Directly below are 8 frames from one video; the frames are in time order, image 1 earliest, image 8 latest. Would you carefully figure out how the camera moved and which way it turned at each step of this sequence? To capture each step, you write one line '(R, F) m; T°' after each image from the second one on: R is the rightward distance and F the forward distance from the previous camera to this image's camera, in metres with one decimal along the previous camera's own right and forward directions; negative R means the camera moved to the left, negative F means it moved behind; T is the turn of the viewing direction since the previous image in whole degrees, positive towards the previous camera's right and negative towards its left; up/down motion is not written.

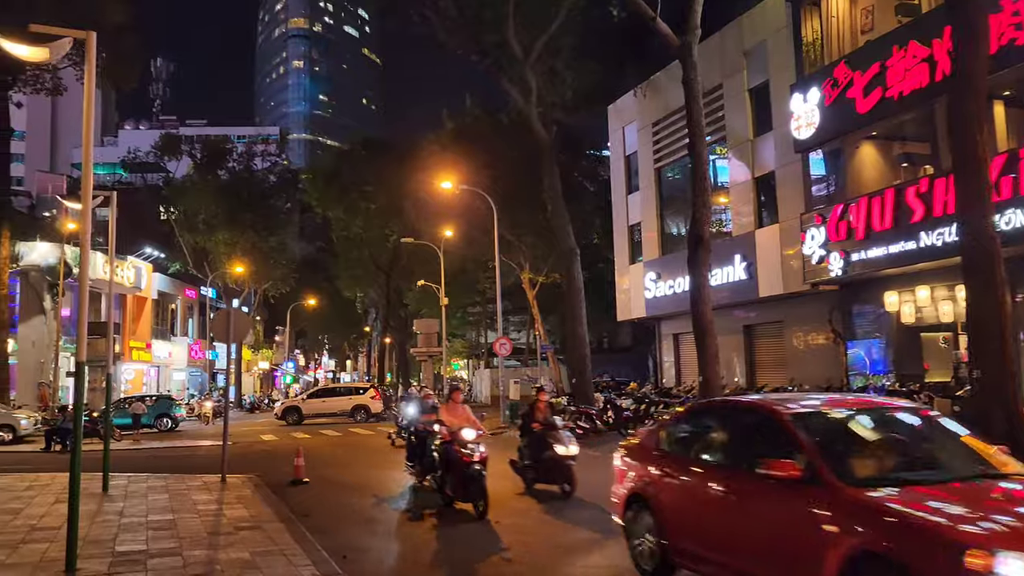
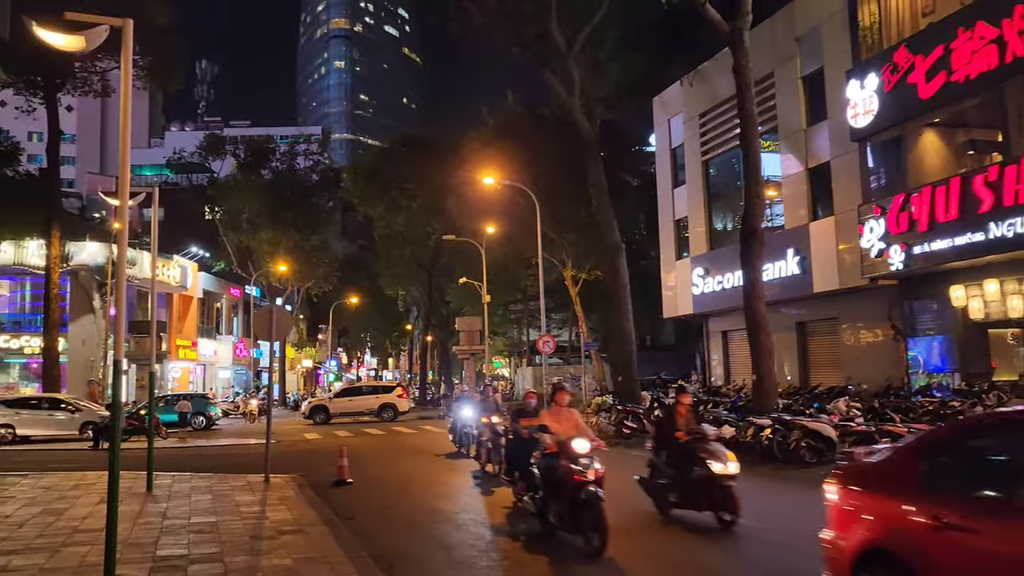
(-0.1, +0.4) m; -3°
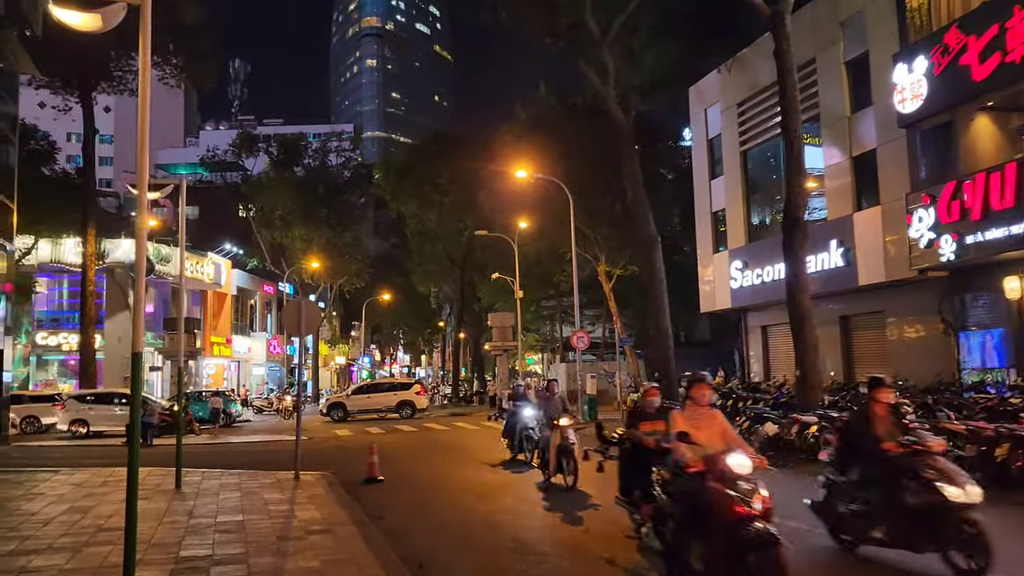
(0.0, +0.4) m; -2°
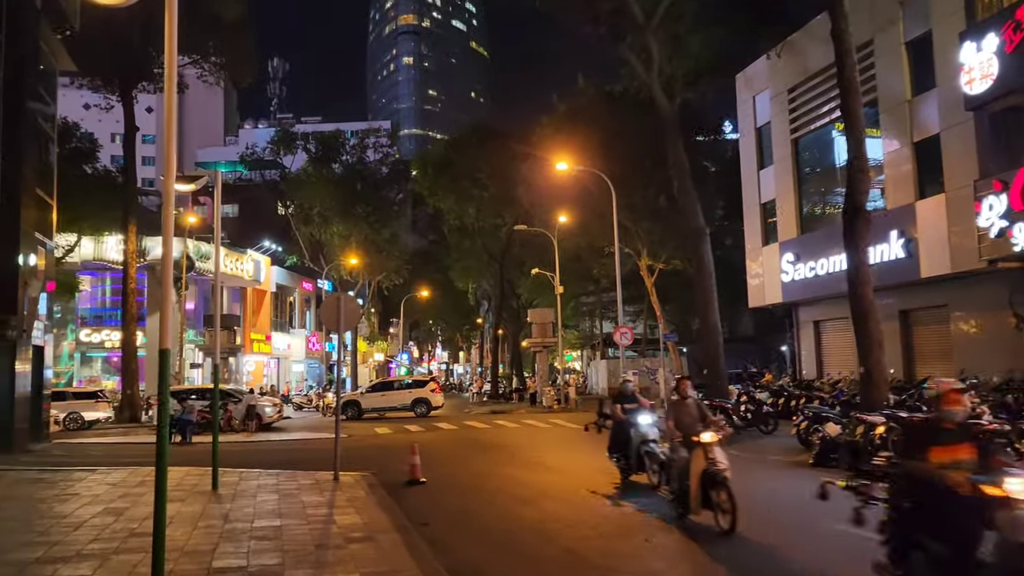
(-0.2, +0.6) m; -3°
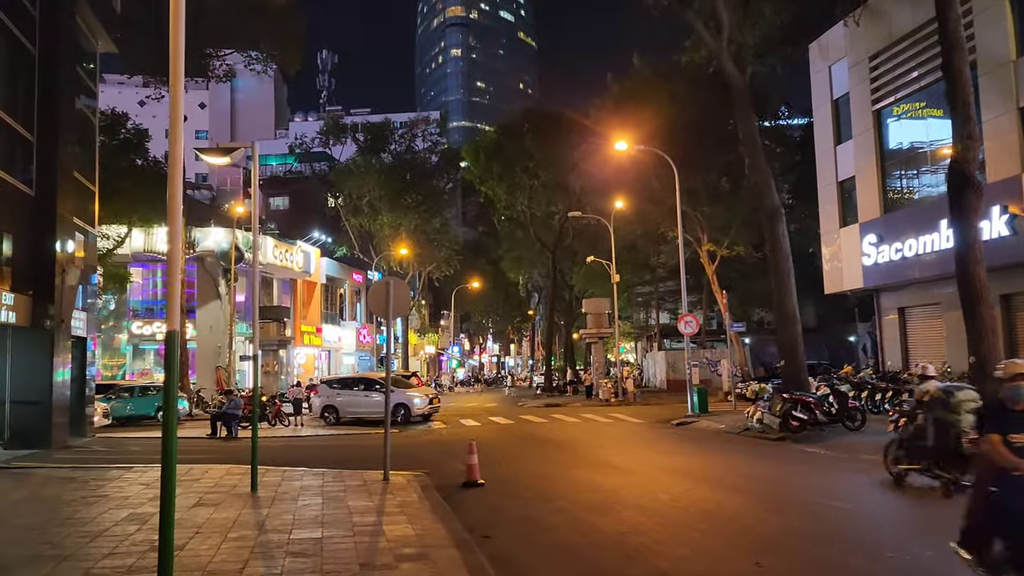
(-0.2, +1.4) m; -3°
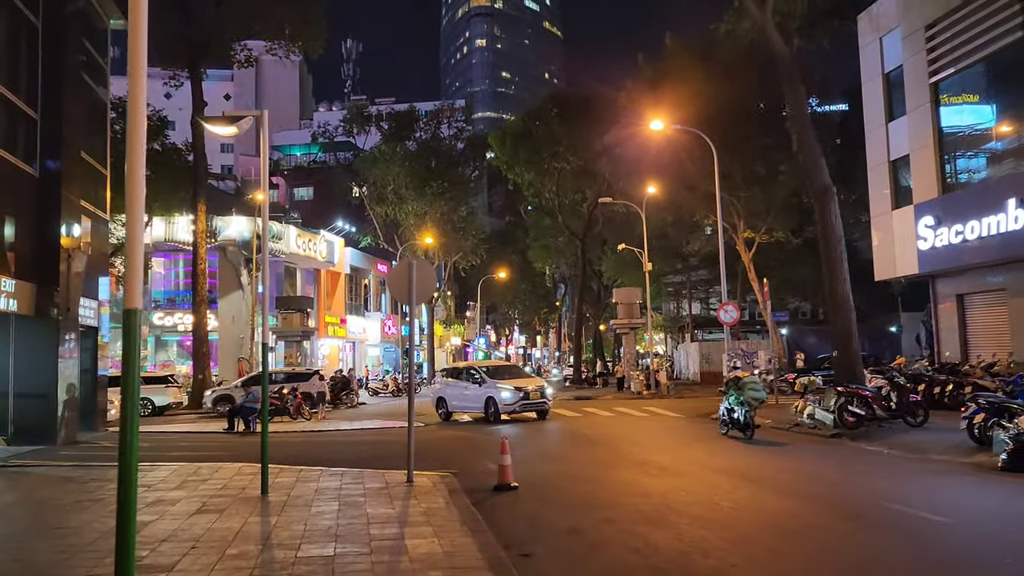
(-0.1, +1.2) m; -2°
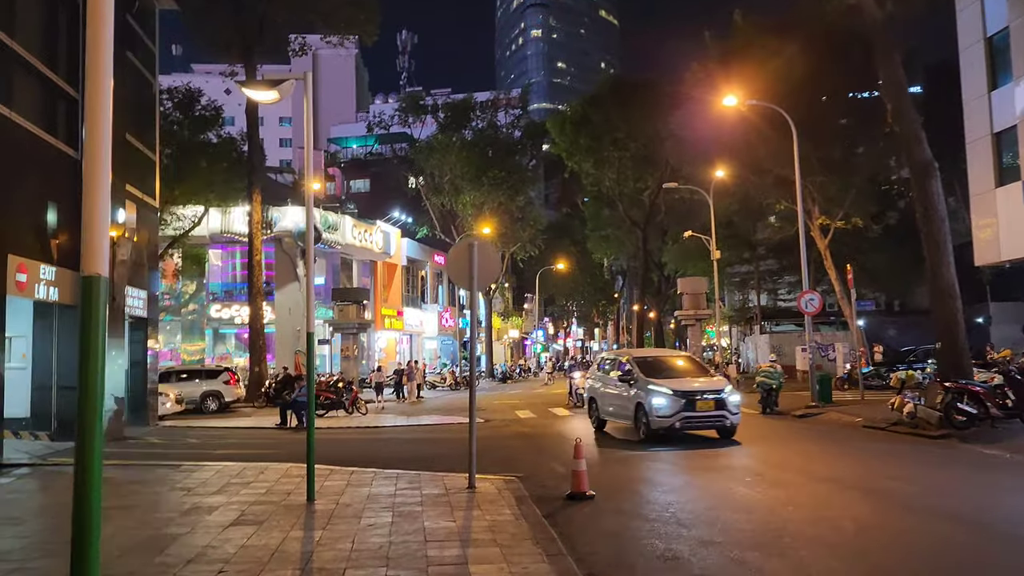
(-0.2, +1.3) m; -4°
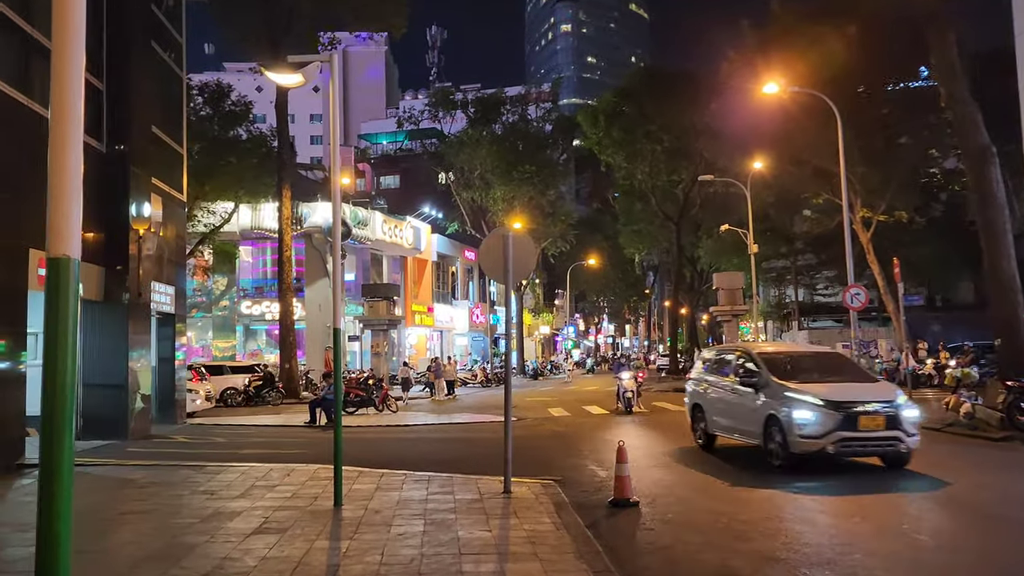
(-0.1, +0.6) m; -2°
